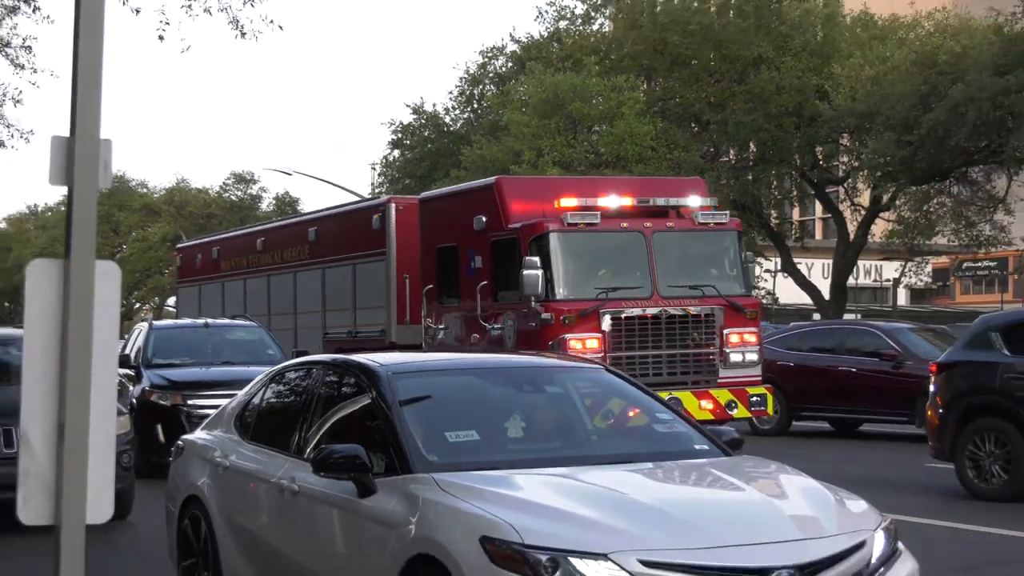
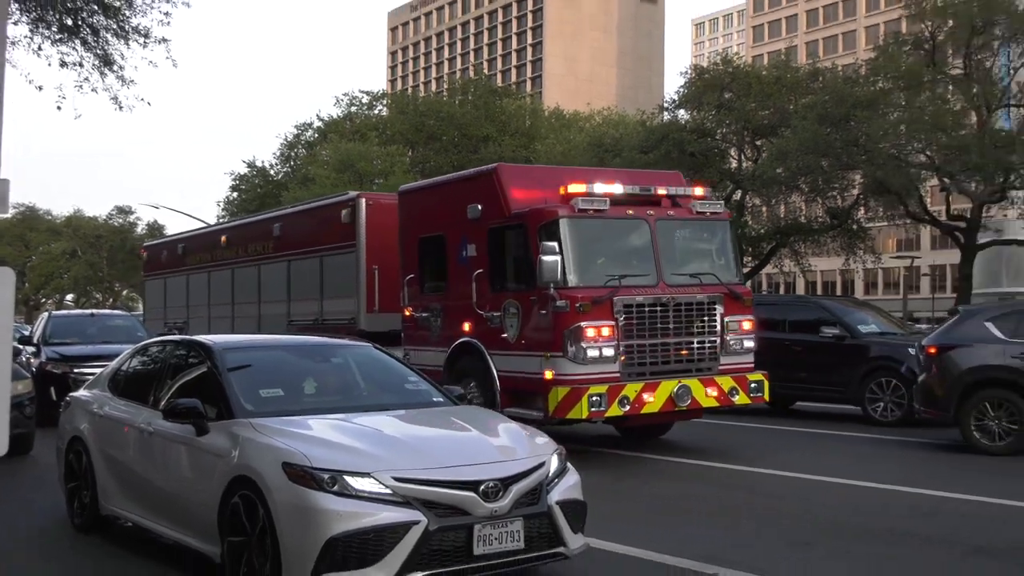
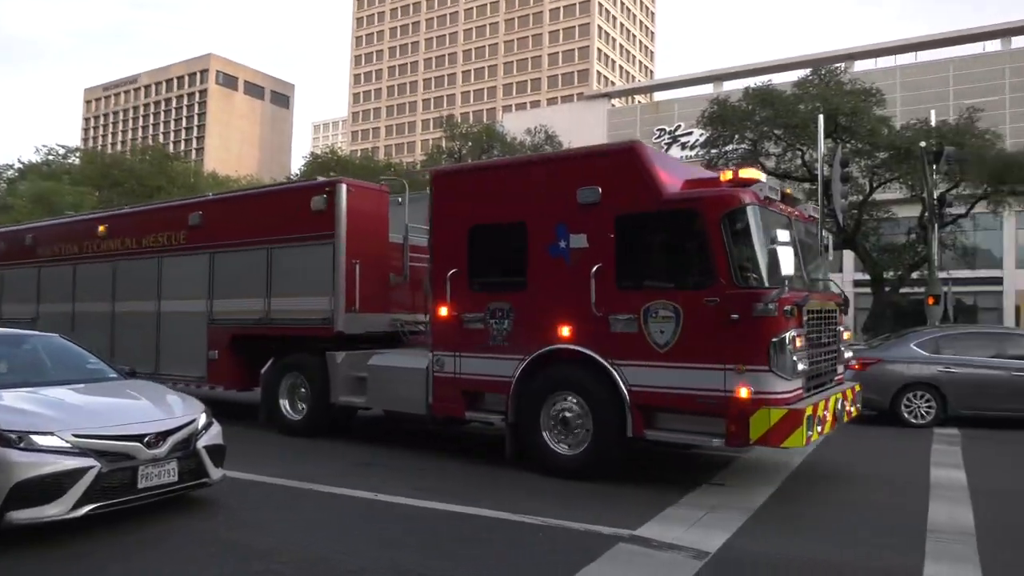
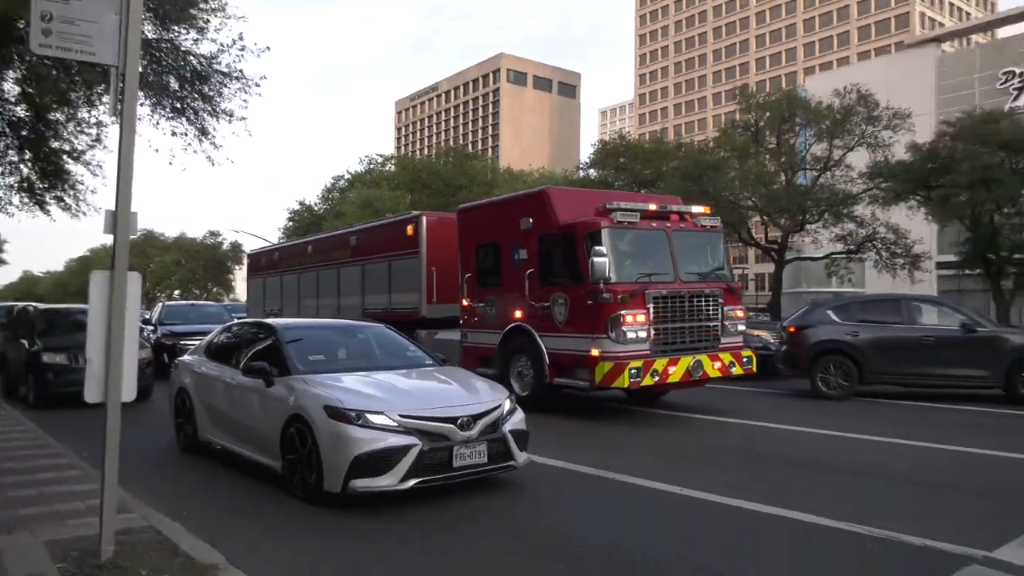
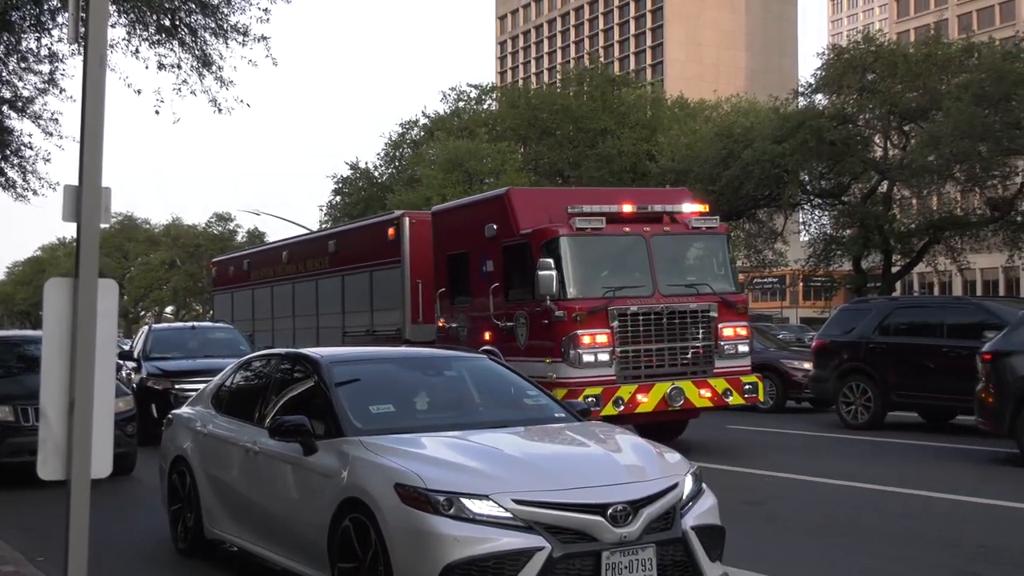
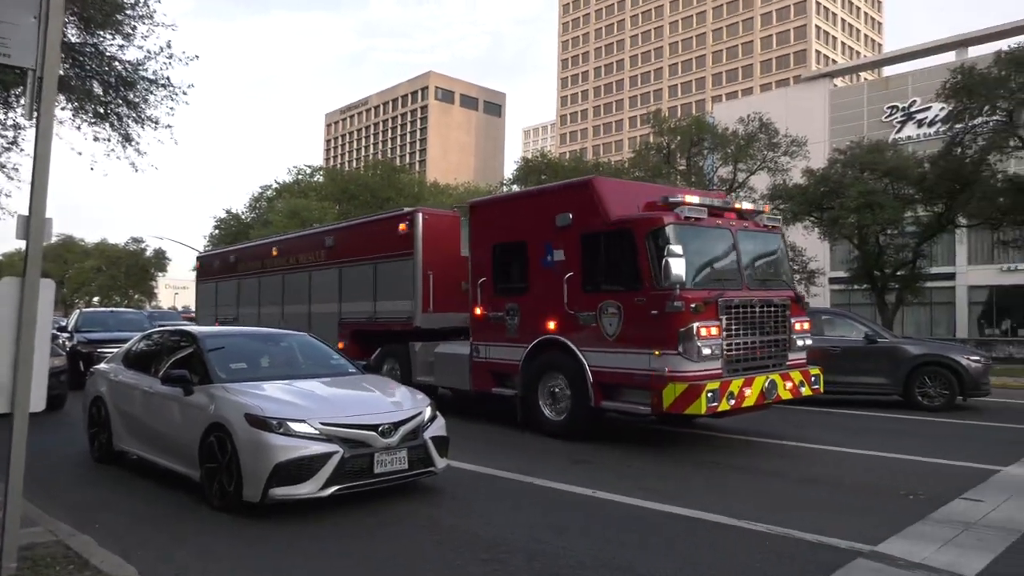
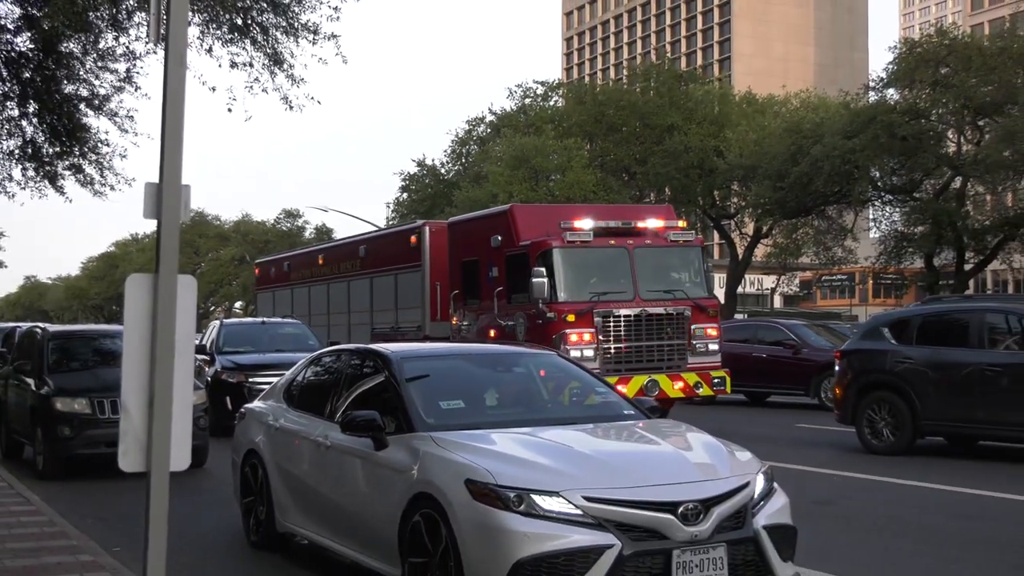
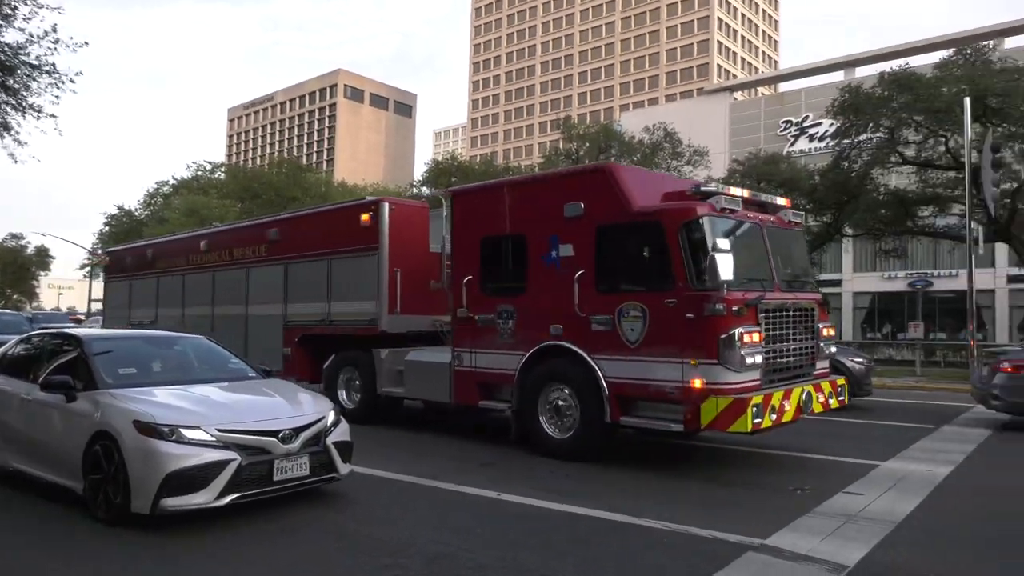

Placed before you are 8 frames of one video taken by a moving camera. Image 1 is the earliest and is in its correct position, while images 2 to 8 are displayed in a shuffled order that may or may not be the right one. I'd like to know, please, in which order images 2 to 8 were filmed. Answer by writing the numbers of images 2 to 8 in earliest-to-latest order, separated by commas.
7, 5, 2, 4, 6, 8, 3
